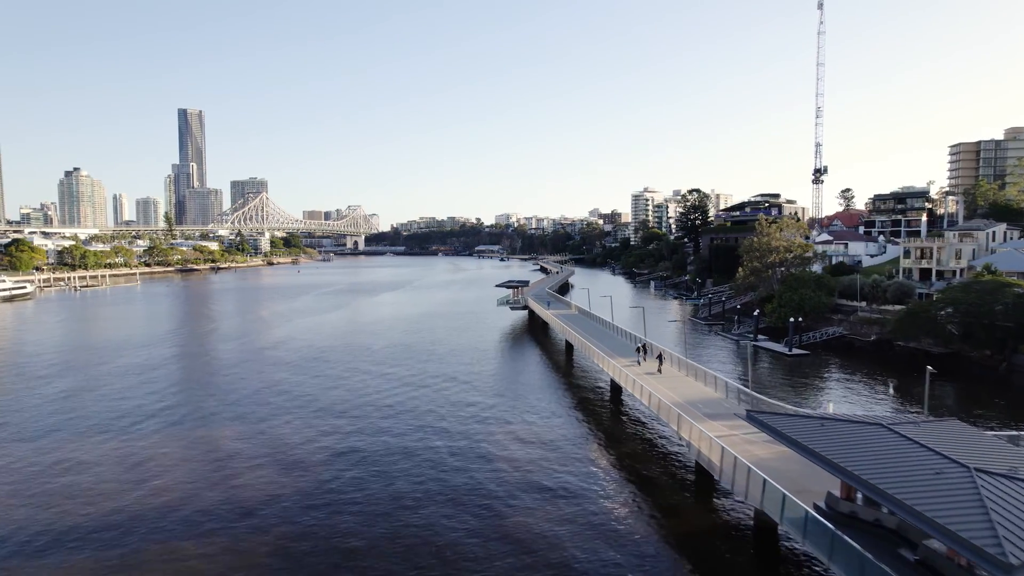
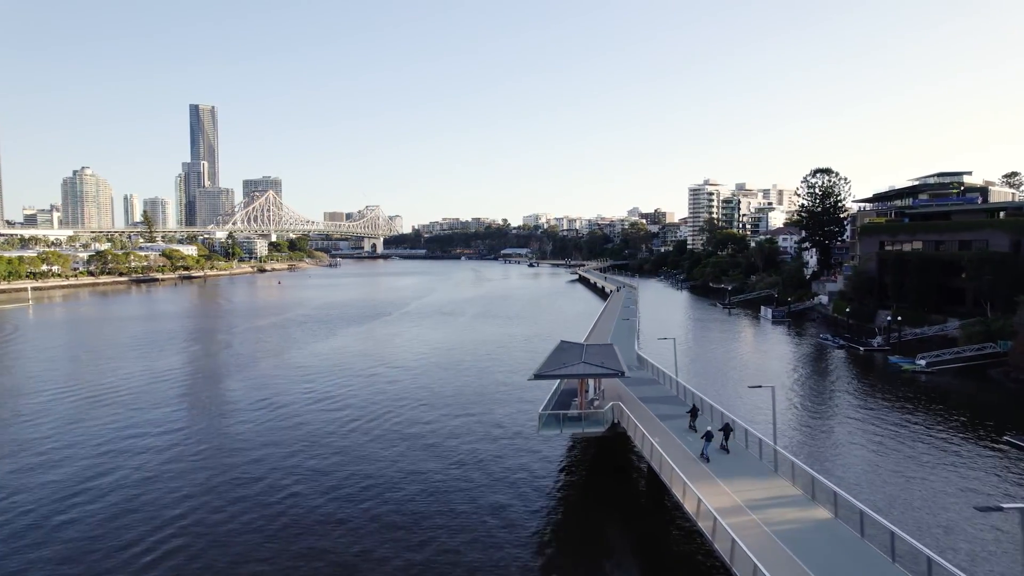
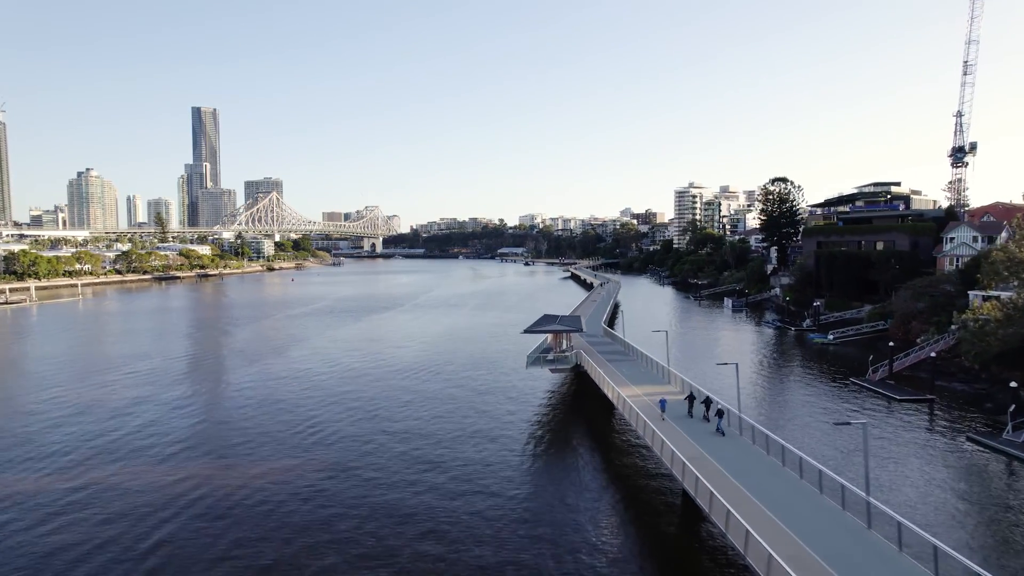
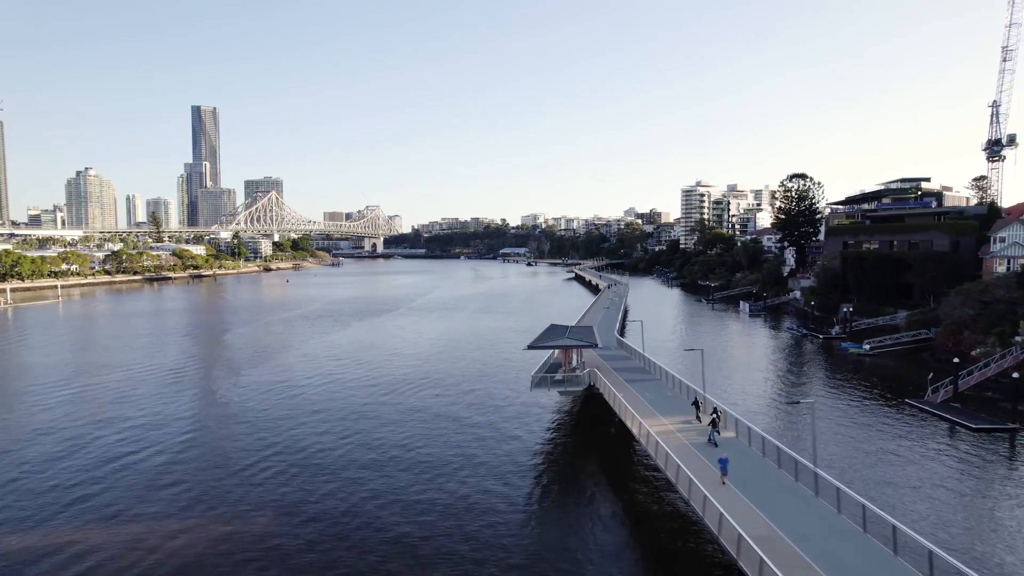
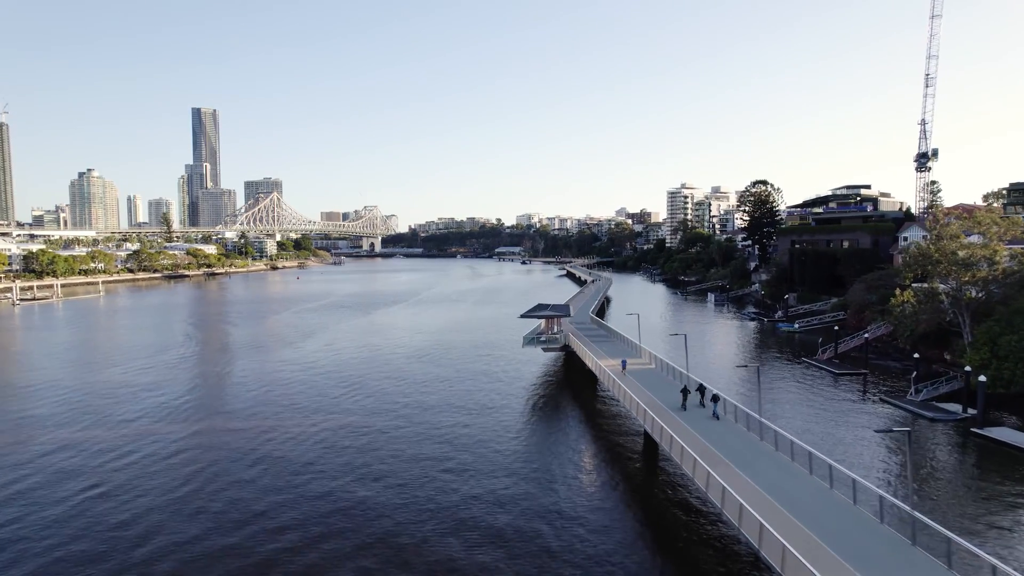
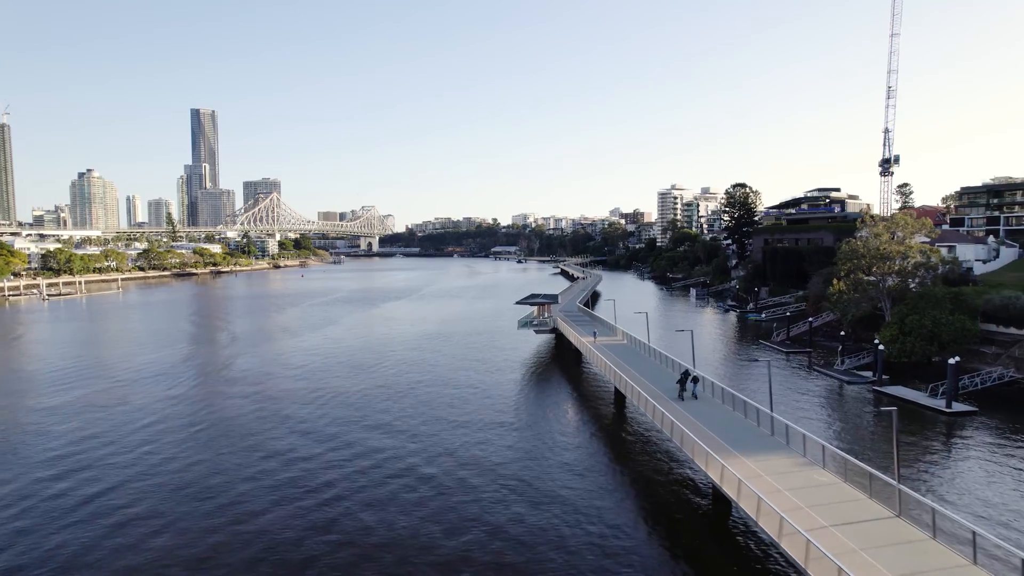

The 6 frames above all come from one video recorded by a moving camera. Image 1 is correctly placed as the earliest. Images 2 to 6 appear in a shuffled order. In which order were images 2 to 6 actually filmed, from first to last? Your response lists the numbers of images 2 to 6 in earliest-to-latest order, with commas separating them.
6, 5, 3, 4, 2
